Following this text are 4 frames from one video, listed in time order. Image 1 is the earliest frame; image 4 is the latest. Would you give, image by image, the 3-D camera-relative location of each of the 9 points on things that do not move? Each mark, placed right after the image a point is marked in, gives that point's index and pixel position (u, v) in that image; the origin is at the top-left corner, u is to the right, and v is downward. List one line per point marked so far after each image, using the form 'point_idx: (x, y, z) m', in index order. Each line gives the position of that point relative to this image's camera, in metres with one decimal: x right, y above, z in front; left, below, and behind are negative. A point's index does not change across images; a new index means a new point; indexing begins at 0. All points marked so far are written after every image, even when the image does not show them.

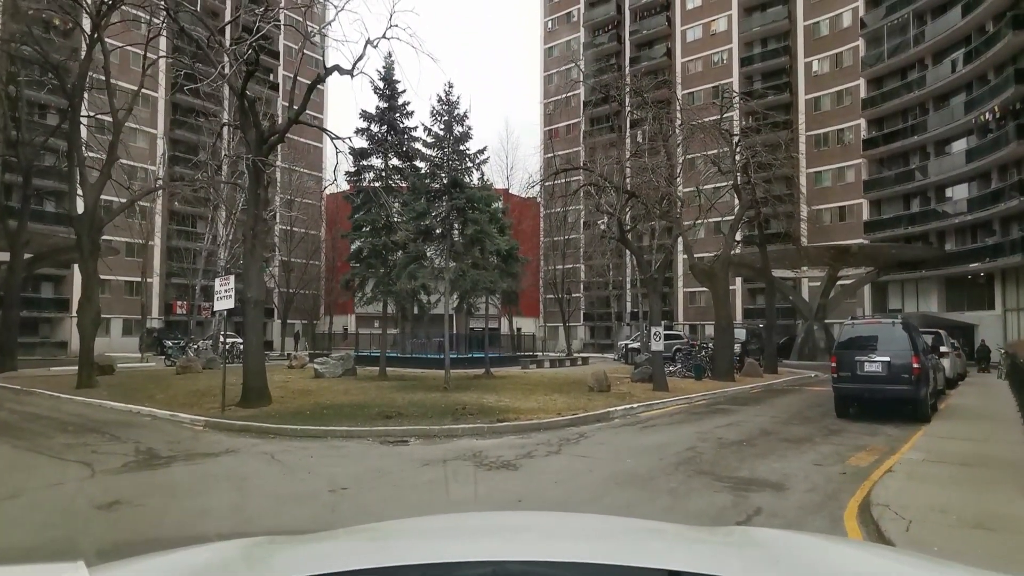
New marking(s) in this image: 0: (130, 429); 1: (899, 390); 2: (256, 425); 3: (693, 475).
0: (-5.9, -2.2, +10.7) m
1: (+6.7, -1.8, +11.9) m
2: (-3.9, -2.1, +10.6) m
3: (+1.9, -1.9, +7.2) m
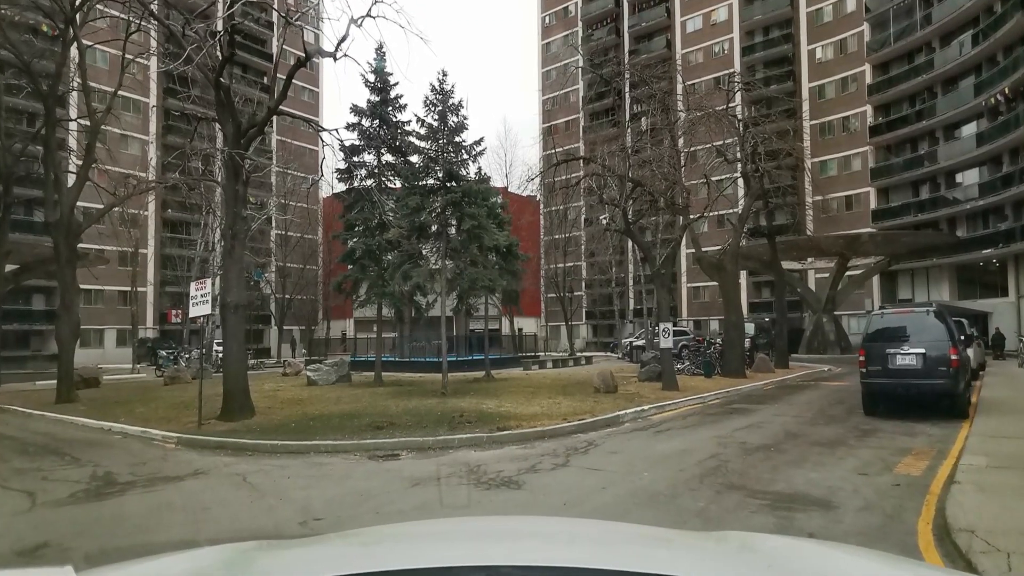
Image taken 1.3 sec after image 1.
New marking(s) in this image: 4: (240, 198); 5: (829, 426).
0: (-5.9, -2.2, +9.8) m
1: (+6.7, -1.5, +11.0) m
2: (-3.9, -2.1, +9.6) m
3: (+1.9, -1.8, +6.3) m
4: (-4.9, +1.6, +12.6) m
5: (+4.8, -2.1, +10.6) m
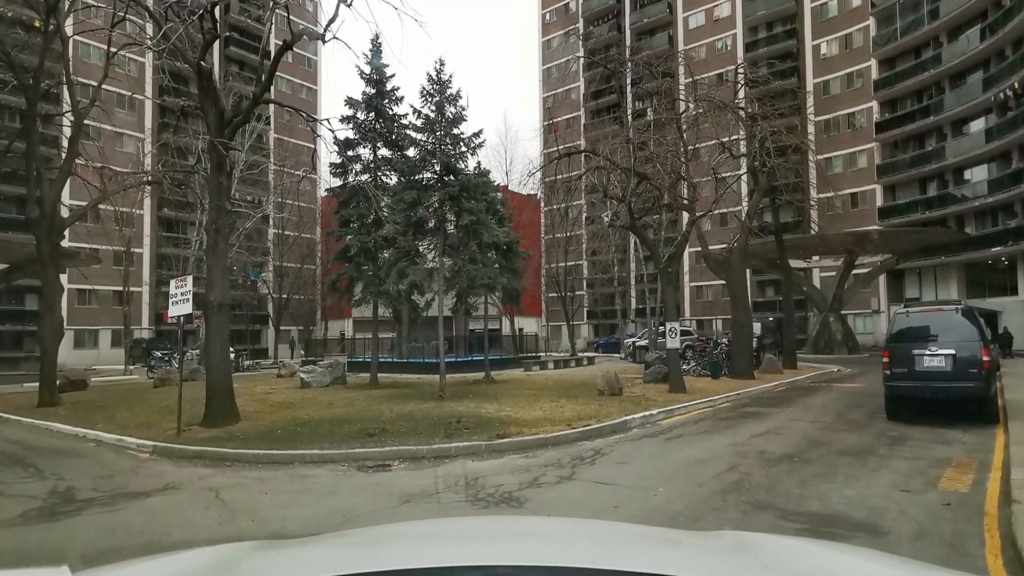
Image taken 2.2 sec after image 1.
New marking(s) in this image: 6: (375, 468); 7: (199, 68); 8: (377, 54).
0: (-5.9, -2.2, +9.1) m
1: (+6.7, -1.5, +10.3) m
2: (-3.9, -2.1, +8.9) m
3: (+1.9, -1.8, +5.6) m
4: (-4.9, +1.7, +11.9) m
5: (+4.8, -2.0, +9.9) m
6: (-1.6, -2.2, +8.4) m
7: (-5.1, +3.6, +11.4) m
8: (-3.8, +6.6, +19.6) m
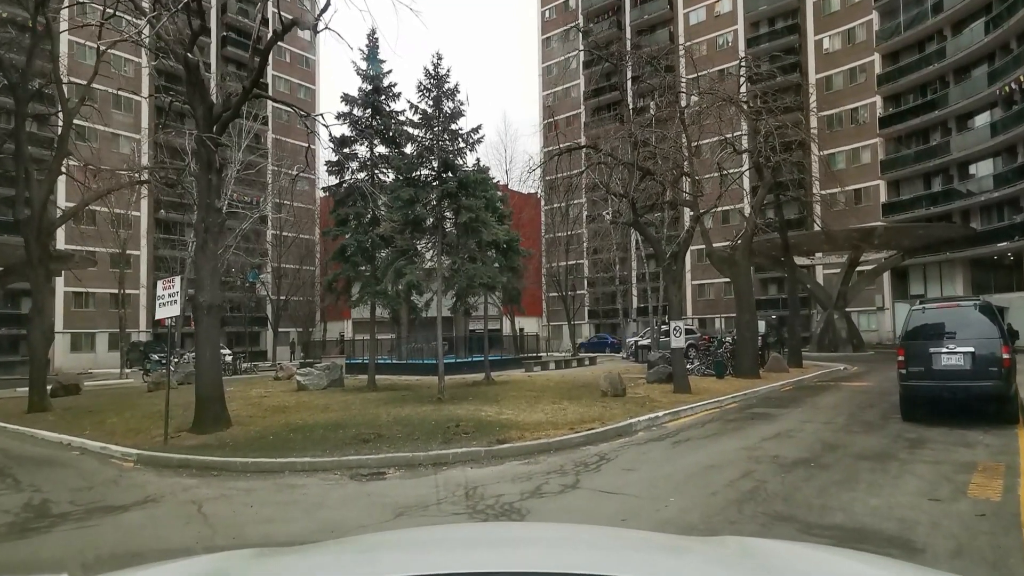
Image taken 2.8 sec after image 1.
0: (-5.9, -2.2, +8.7) m
1: (+6.7, -1.4, +9.9) m
2: (-3.9, -2.1, +8.5) m
3: (+1.9, -1.7, +5.2) m
4: (-4.9, +1.7, +11.5) m
5: (+4.8, -2.0, +9.4) m
6: (-1.6, -2.1, +8.0) m
7: (-5.2, +3.6, +11.0) m
8: (-3.8, +6.6, +19.2) m
